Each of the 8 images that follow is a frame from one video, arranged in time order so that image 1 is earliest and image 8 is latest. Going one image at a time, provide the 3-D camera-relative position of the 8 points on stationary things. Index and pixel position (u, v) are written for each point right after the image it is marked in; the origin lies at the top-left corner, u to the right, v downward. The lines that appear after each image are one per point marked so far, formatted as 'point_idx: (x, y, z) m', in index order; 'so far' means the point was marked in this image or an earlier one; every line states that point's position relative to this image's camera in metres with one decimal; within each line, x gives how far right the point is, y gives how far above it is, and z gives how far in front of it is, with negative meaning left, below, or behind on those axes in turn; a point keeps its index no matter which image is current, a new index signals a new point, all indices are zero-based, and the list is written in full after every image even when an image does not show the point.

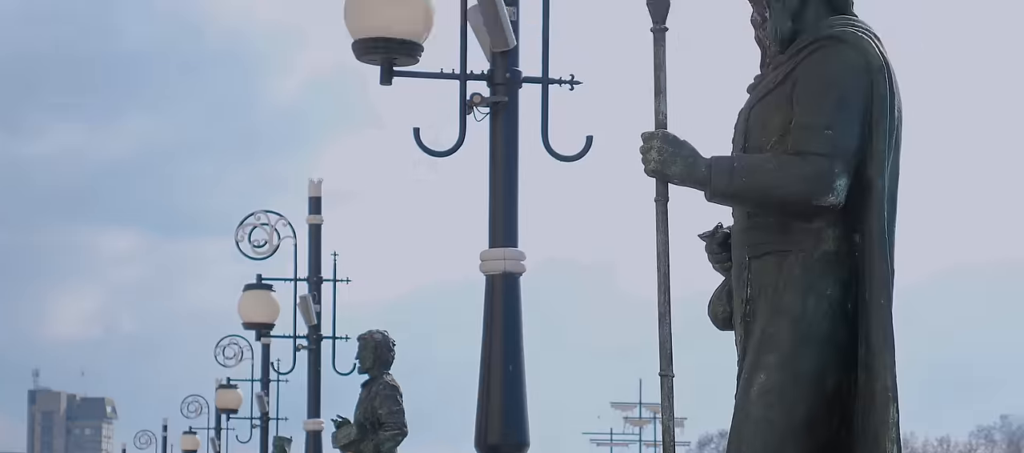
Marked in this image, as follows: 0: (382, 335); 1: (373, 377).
0: (-0.9, -0.7, +10.2) m
1: (-0.9, -1.0, +10.0) m
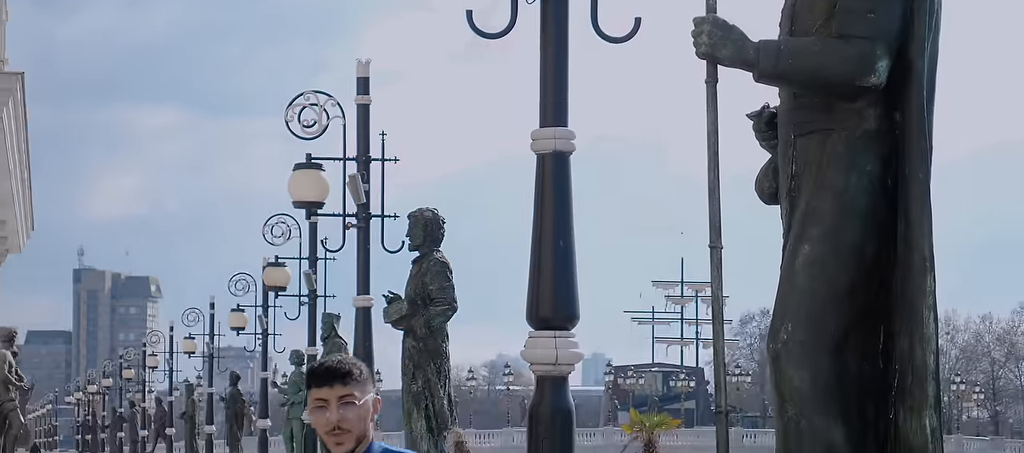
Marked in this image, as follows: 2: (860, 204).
0: (-0.5, +0.1, +10.4) m
1: (-0.6, -0.2, +10.3) m
2: (+0.9, +0.1, +3.9) m
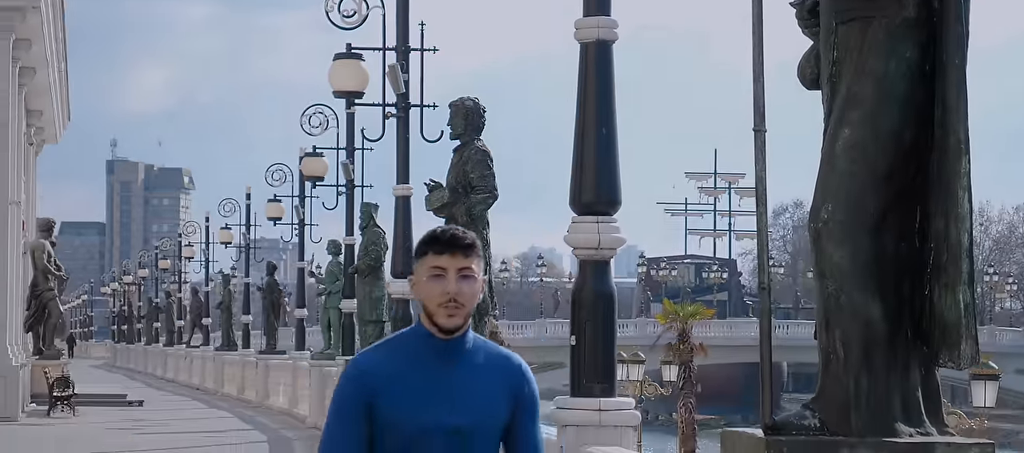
0: (-0.3, +0.9, +10.6) m
1: (-0.3, +0.6, +10.5) m
2: (+1.0, +0.4, +4.0) m
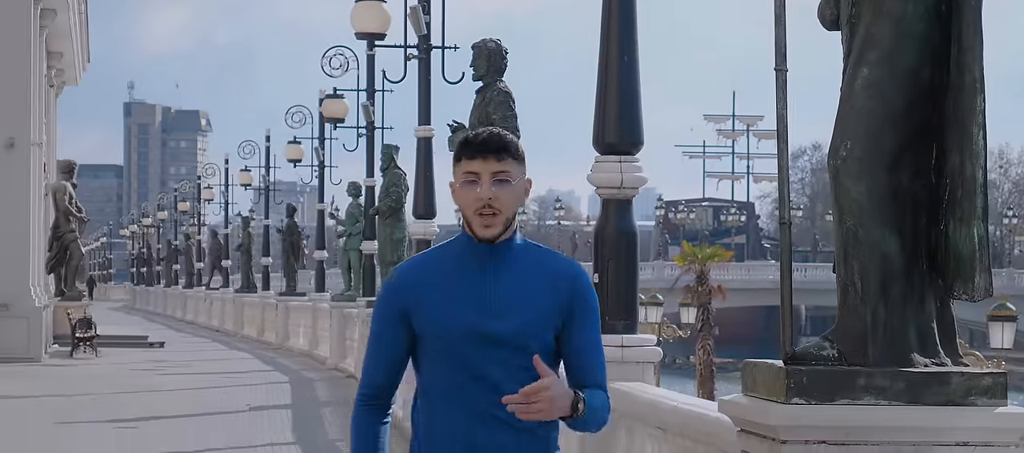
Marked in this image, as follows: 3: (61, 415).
0: (-0.1, +1.3, +10.7) m
1: (-0.2, +1.0, +10.6) m
2: (+1.1, +0.5, +4.1) m
3: (-4.9, -2.1, +16.4) m
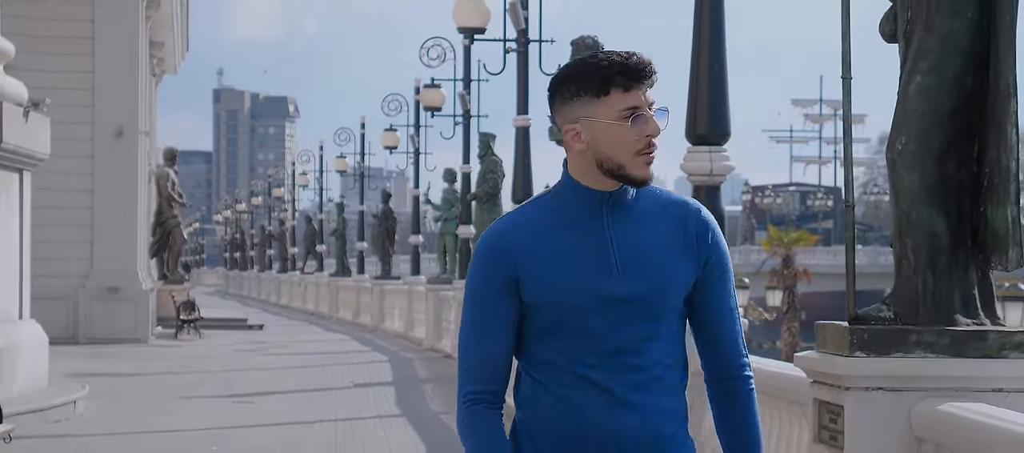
0: (+0.6, +1.4, +11.5) m
1: (+0.5, +1.1, +11.4) m
2: (+1.4, +0.6, +4.9) m
3: (-3.9, -1.9, +17.5) m
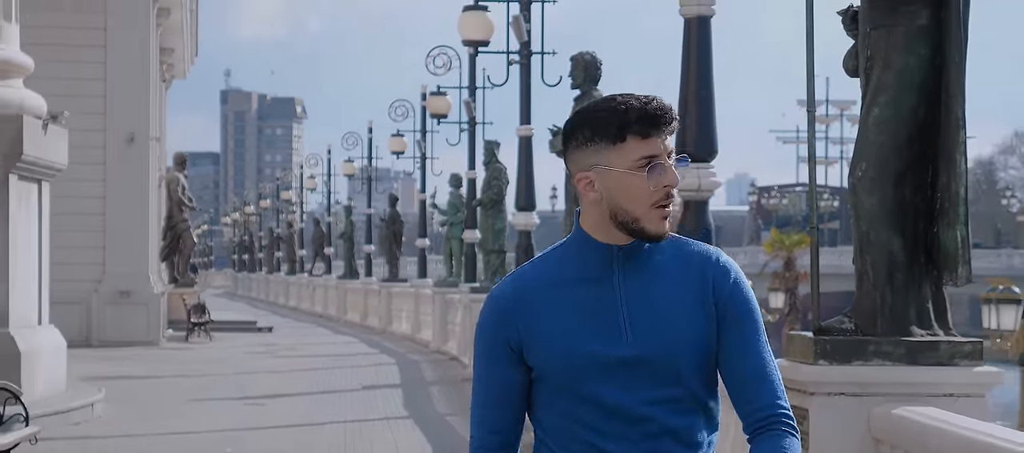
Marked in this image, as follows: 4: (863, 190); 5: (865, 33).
0: (+0.6, +1.3, +11.9) m
1: (+0.6, +1.1, +11.9) m
2: (+1.4, +0.5, +5.4) m
3: (-3.8, -2.0, +18.0) m
4: (+1.2, +0.1, +5.4) m
5: (+1.3, +0.7, +5.7) m
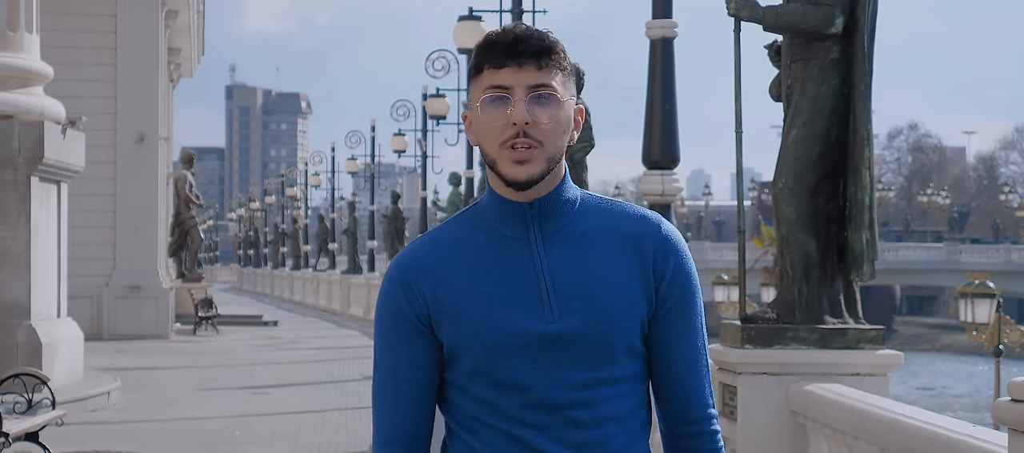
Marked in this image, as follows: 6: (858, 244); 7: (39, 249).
0: (+0.5, +1.4, +12.8) m
1: (+0.5, +1.1, +12.8) m
2: (+1.3, +0.5, +6.2) m
3: (-3.9, -2.0, +18.9) m
4: (+1.1, +0.1, +6.3) m
5: (+1.2, +0.7, +6.6) m
6: (+1.4, -0.1, +6.2) m
7: (-4.1, -0.2, +13.2) m
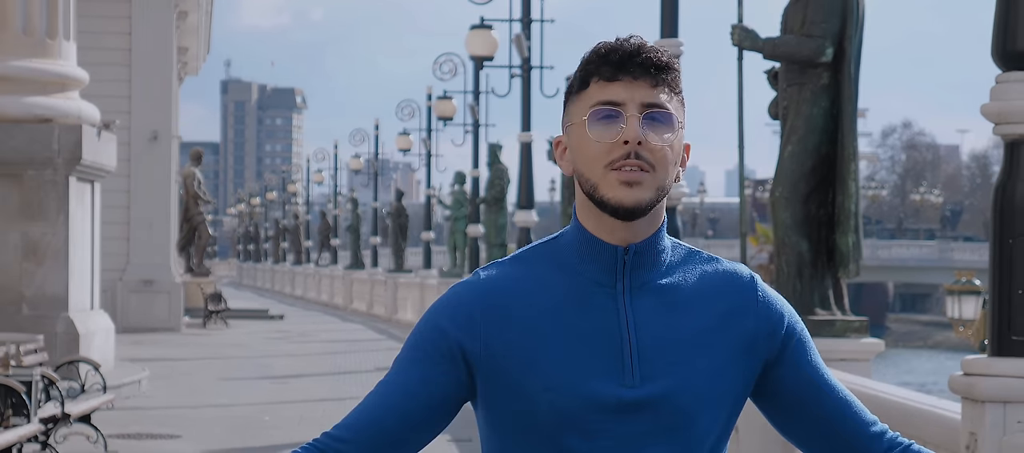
0: (+0.7, +1.4, +13.7) m
1: (+0.6, +1.1, +13.7) m
2: (+1.5, +0.5, +7.1) m
3: (-3.8, -1.9, +19.7) m
4: (+1.3, +0.1, +7.1) m
5: (+1.4, +0.7, +7.4) m
6: (+1.6, -0.1, +7.1) m
7: (-4.0, -0.2, +14.0) m
